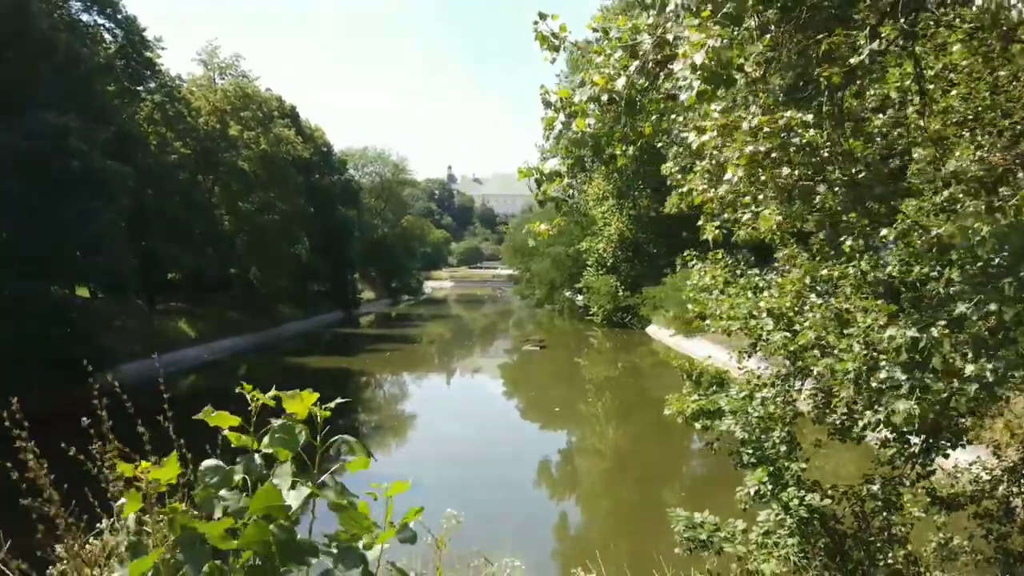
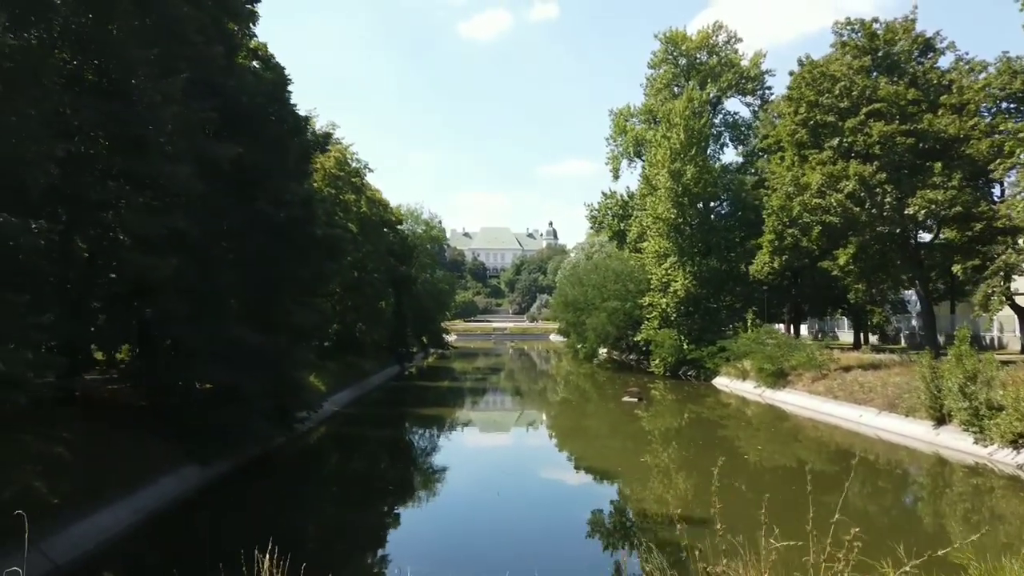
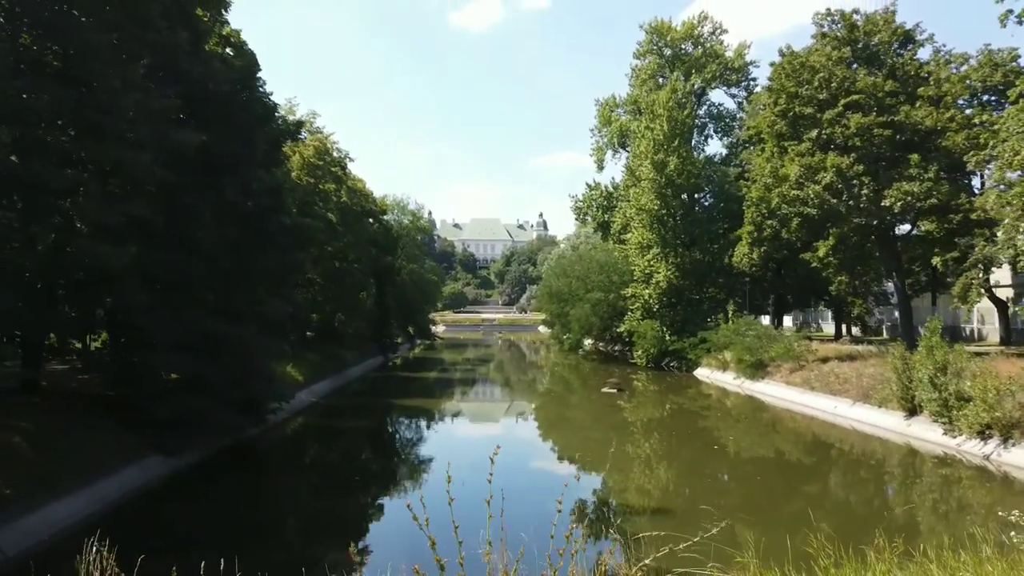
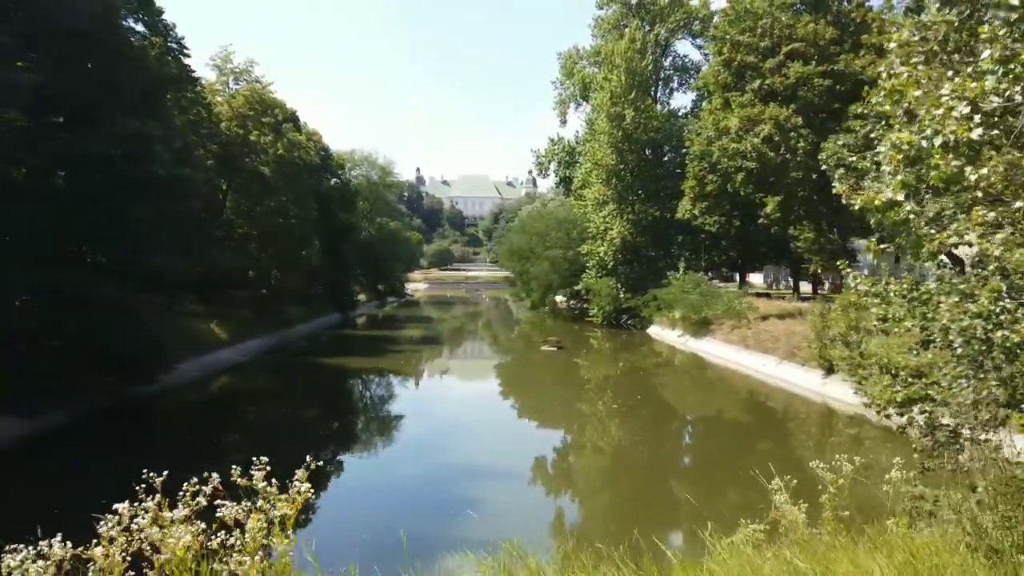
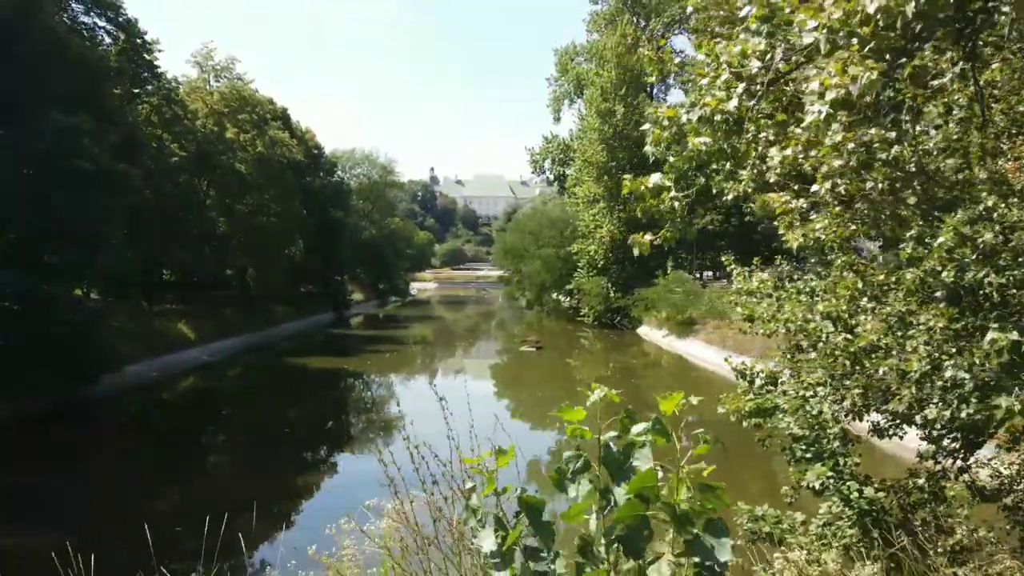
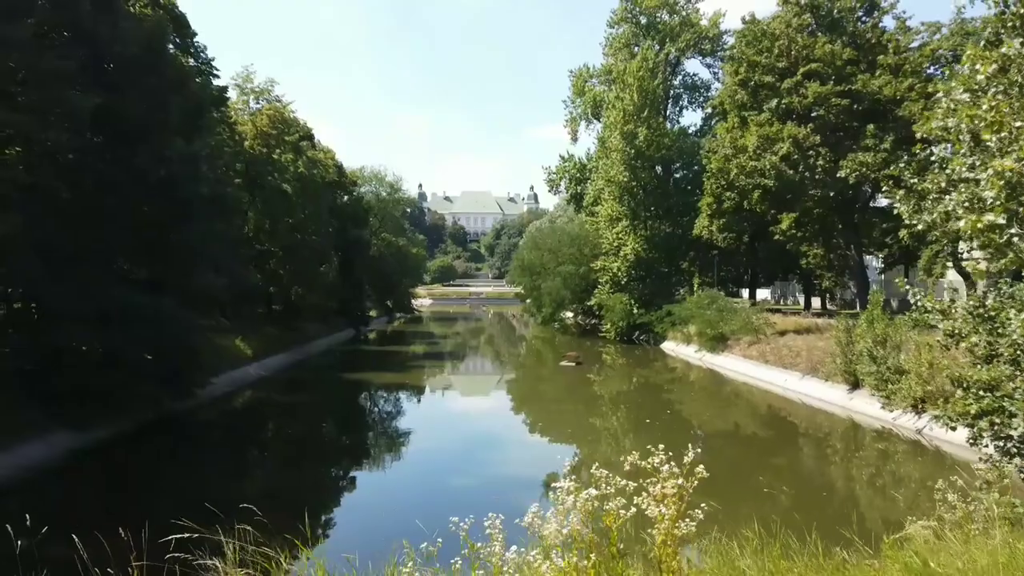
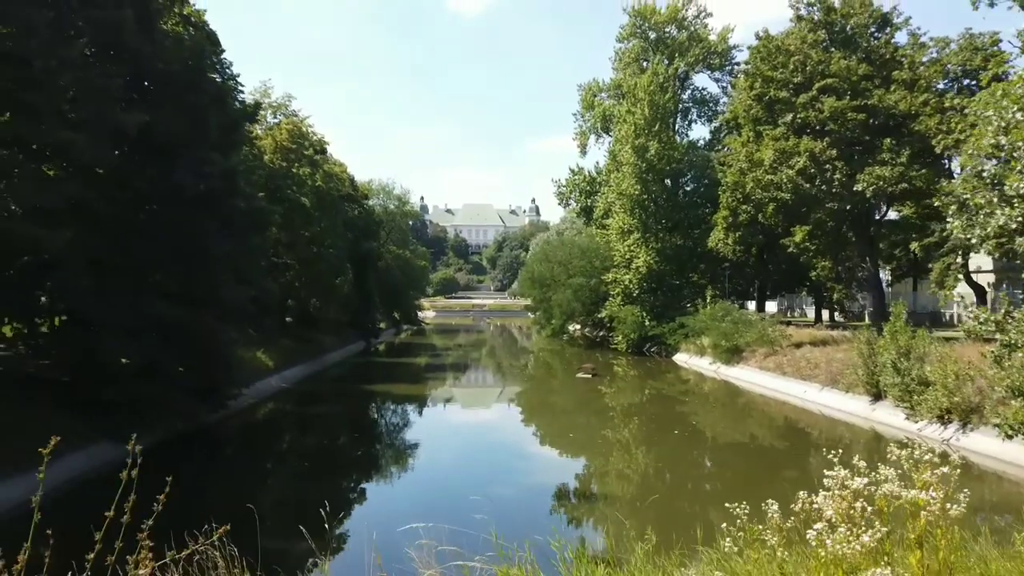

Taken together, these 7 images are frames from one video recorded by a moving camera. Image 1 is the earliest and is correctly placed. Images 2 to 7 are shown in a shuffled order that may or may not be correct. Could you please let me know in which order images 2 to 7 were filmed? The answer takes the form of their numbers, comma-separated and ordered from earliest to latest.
5, 4, 6, 7, 3, 2
